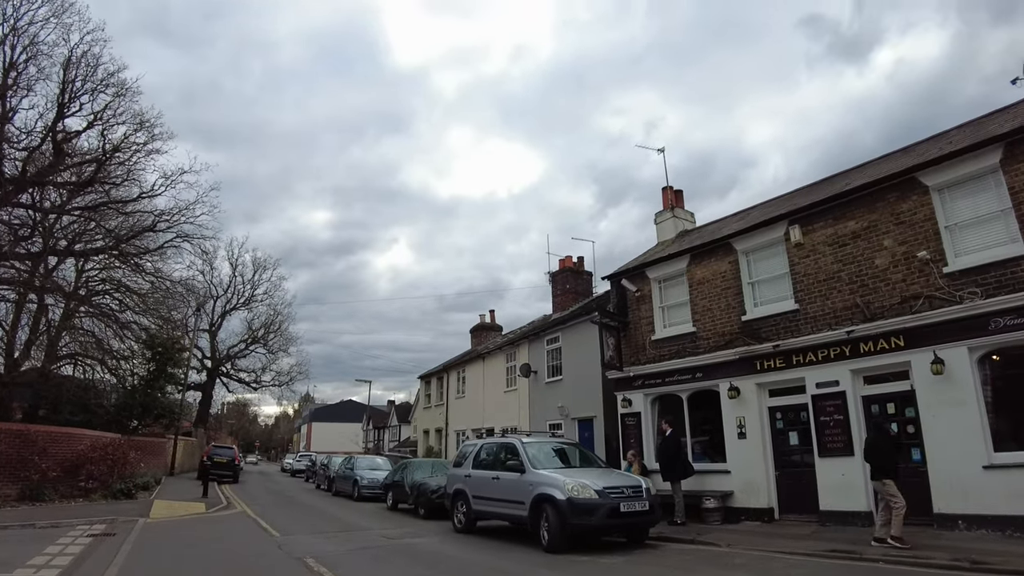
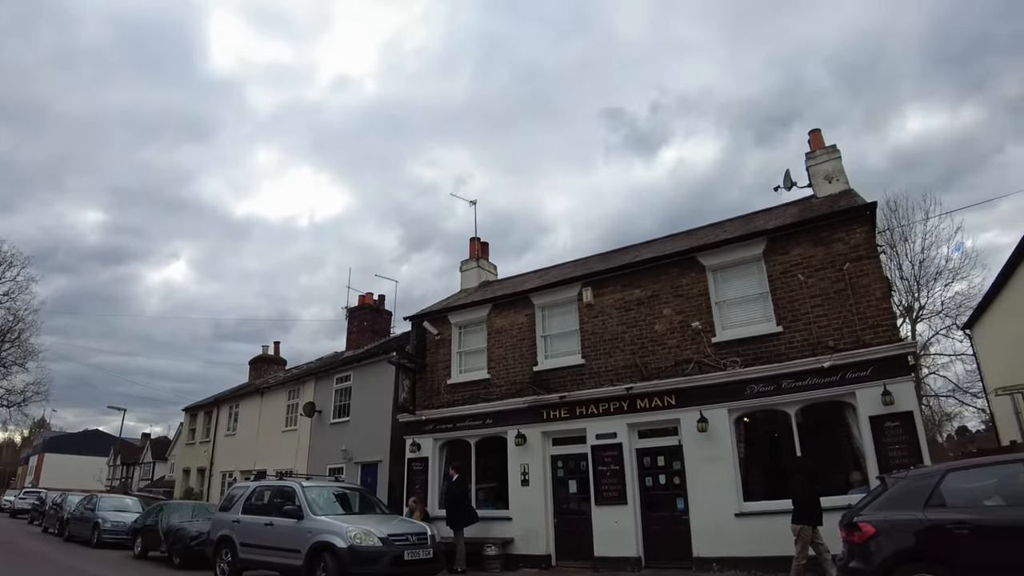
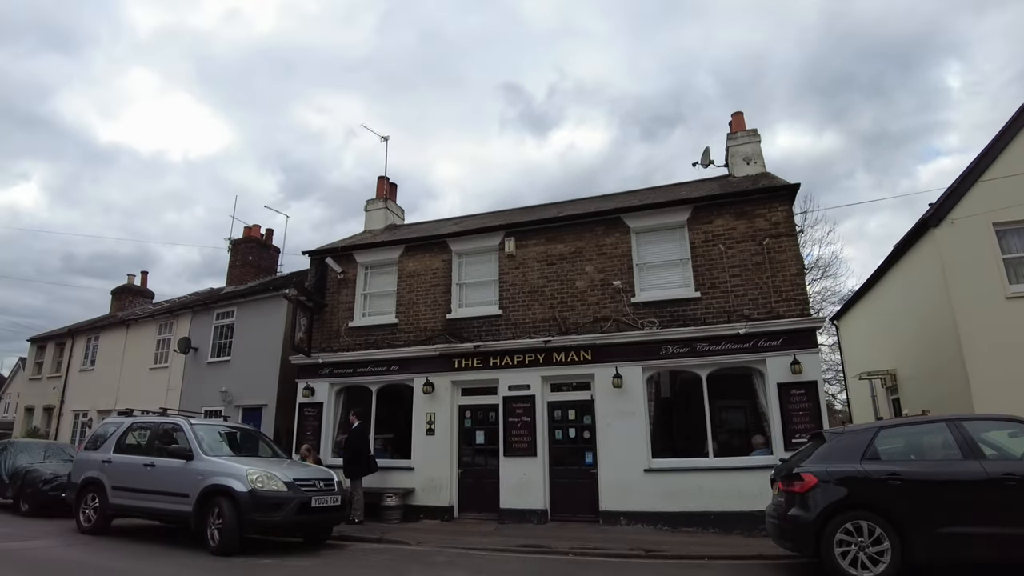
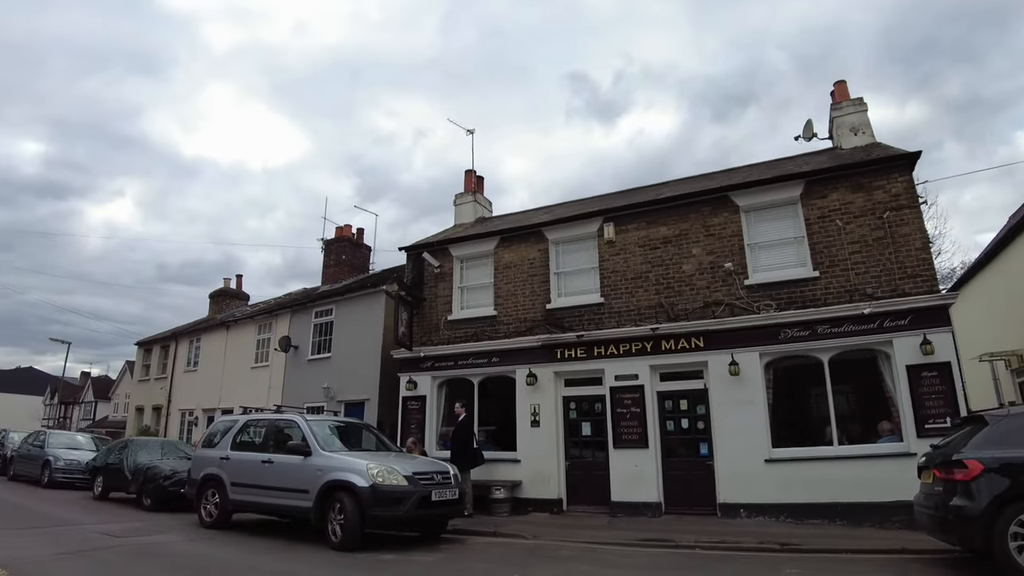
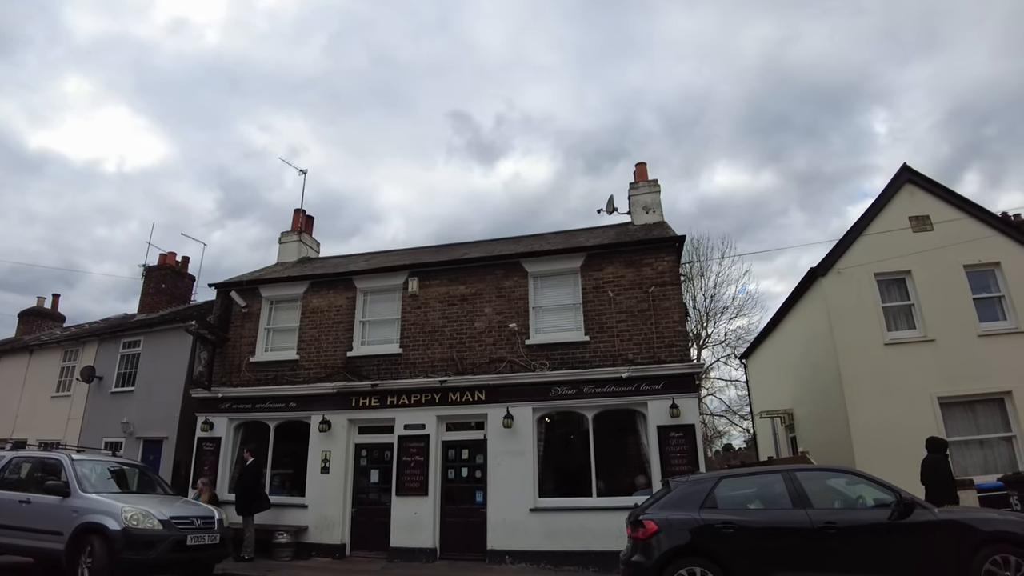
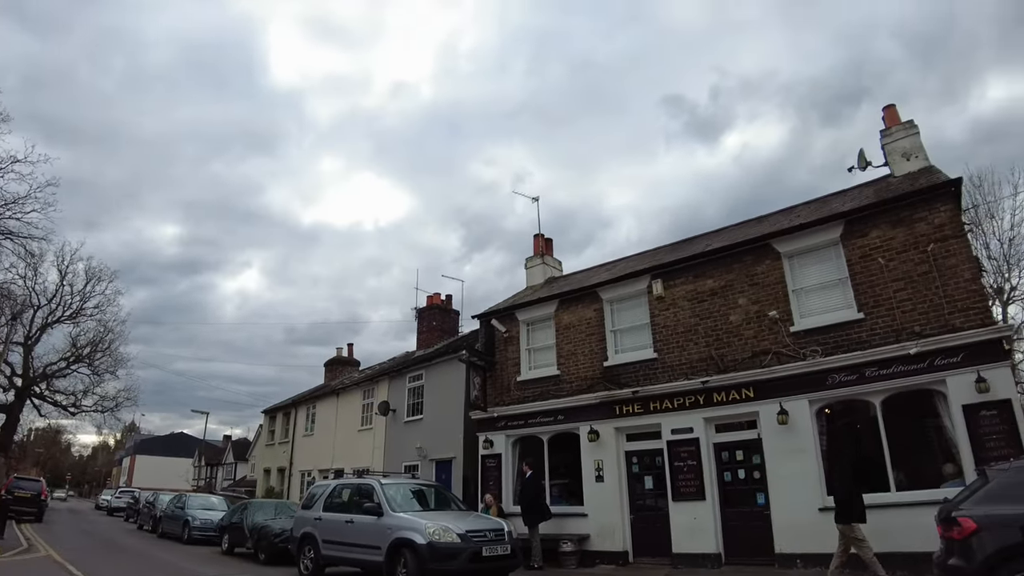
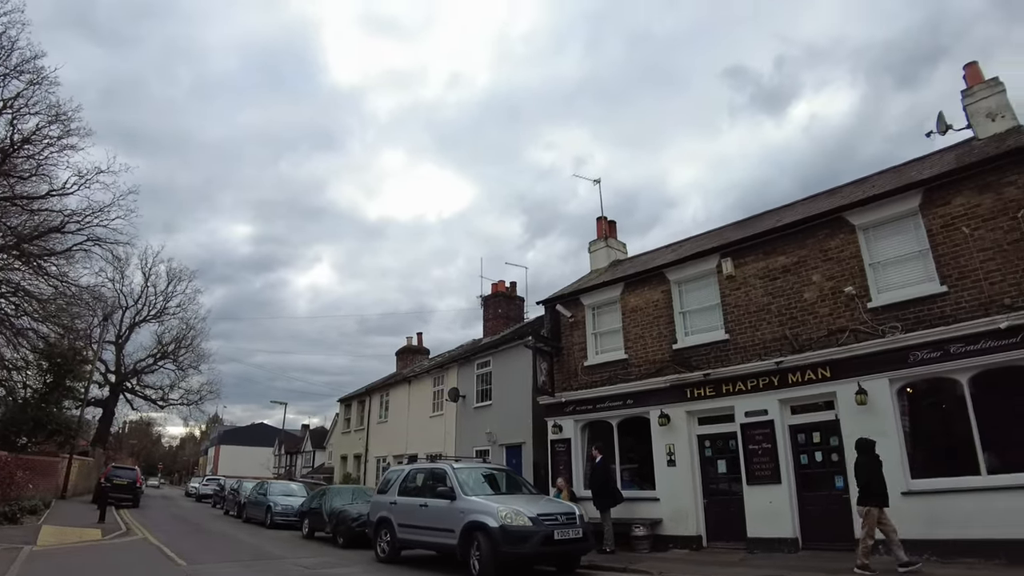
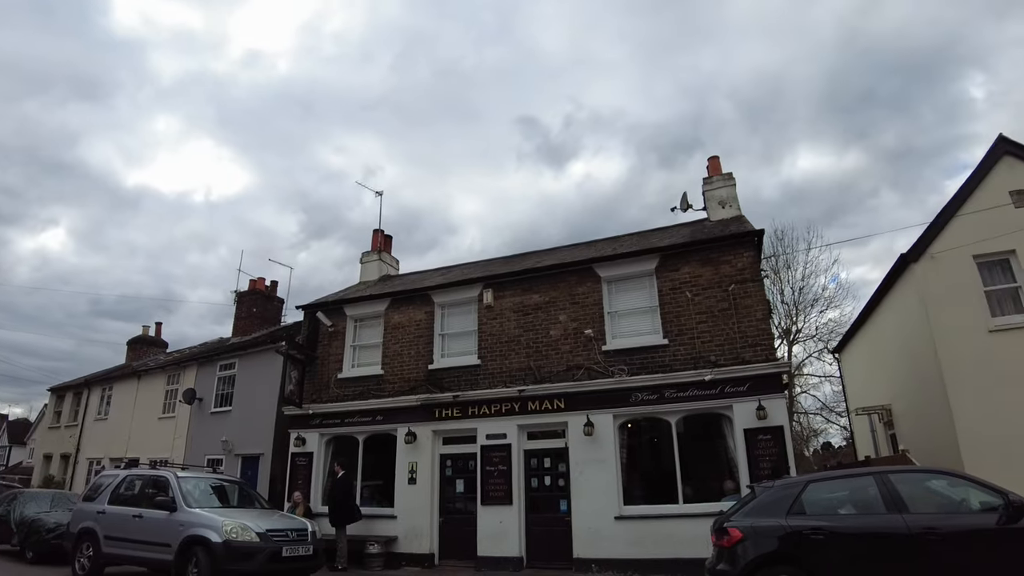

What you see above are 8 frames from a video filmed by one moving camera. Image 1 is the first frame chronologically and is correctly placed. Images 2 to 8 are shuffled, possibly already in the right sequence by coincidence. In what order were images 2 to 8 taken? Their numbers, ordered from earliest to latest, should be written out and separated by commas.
7, 6, 2, 8, 5, 3, 4
